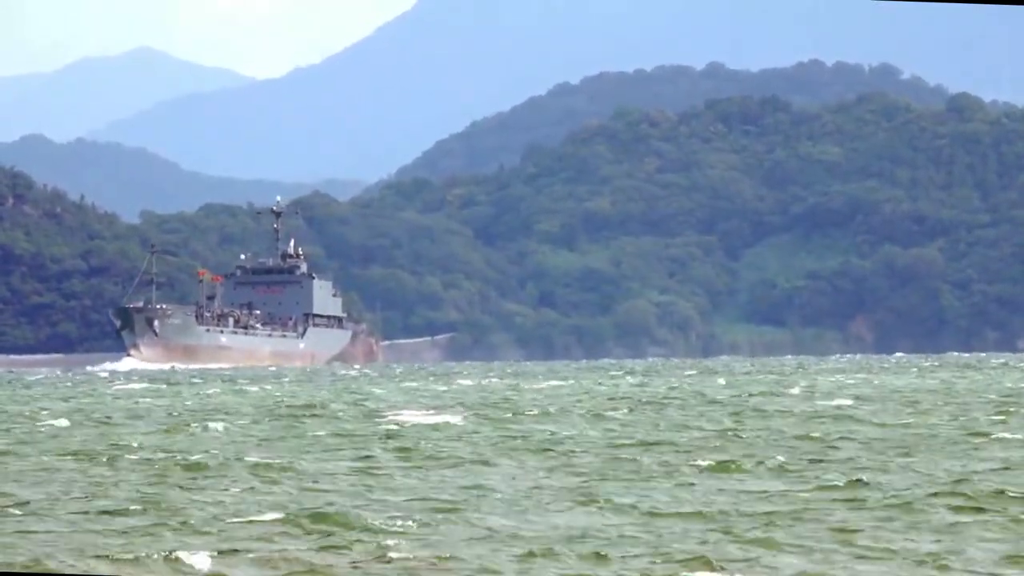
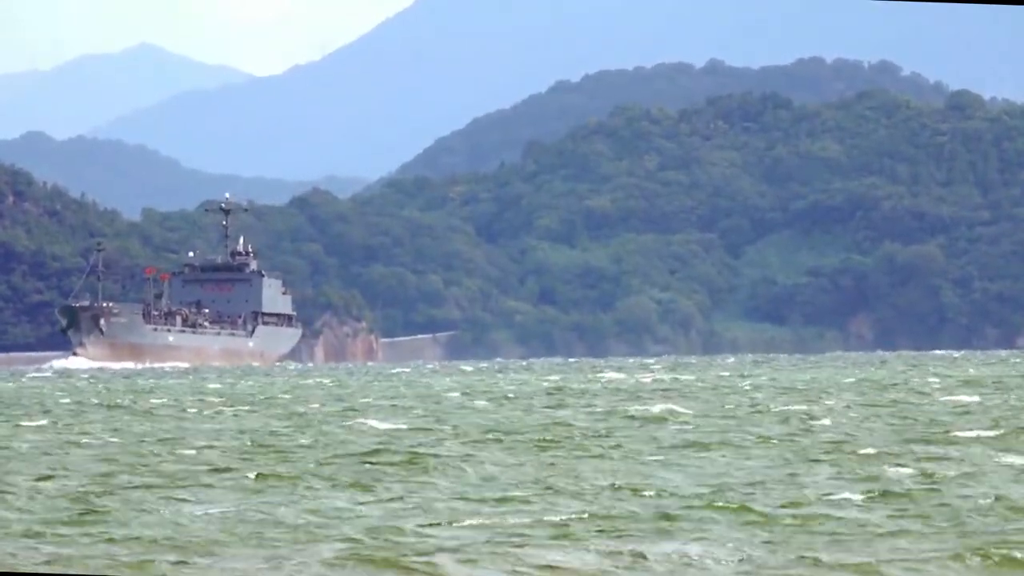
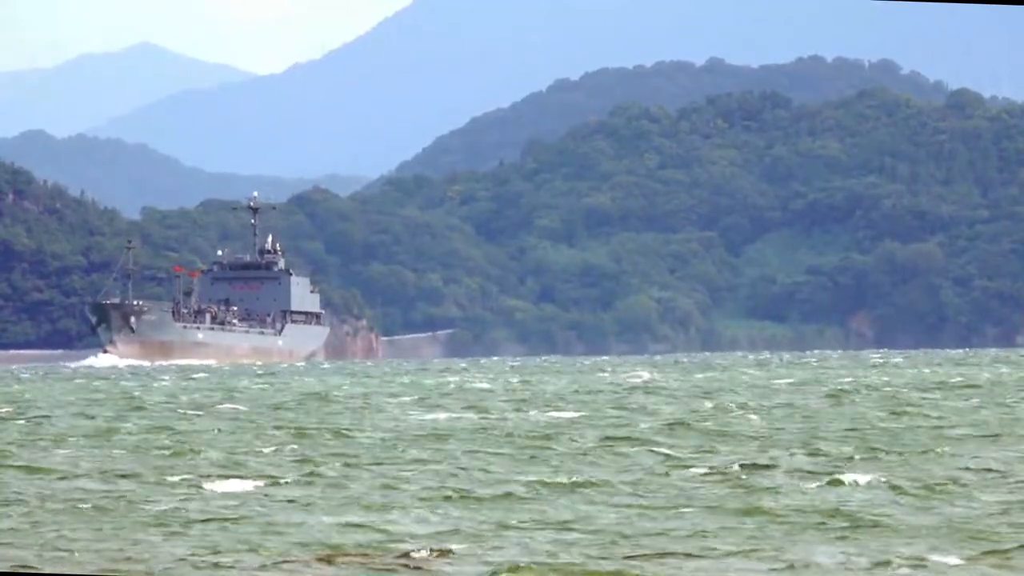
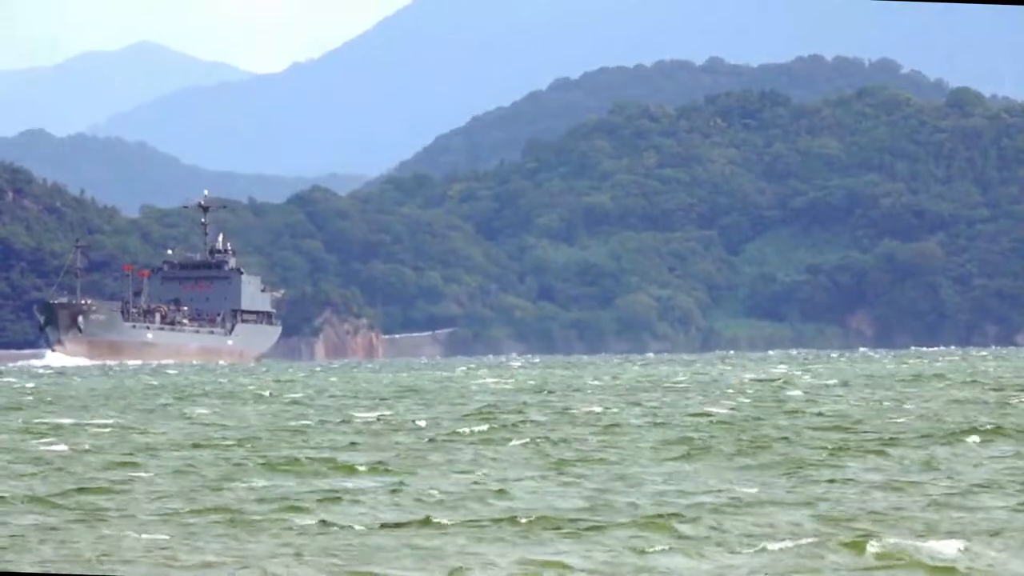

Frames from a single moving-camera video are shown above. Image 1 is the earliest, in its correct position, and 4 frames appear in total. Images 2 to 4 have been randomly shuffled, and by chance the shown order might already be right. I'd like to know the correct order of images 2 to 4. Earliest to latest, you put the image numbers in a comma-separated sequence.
3, 2, 4
